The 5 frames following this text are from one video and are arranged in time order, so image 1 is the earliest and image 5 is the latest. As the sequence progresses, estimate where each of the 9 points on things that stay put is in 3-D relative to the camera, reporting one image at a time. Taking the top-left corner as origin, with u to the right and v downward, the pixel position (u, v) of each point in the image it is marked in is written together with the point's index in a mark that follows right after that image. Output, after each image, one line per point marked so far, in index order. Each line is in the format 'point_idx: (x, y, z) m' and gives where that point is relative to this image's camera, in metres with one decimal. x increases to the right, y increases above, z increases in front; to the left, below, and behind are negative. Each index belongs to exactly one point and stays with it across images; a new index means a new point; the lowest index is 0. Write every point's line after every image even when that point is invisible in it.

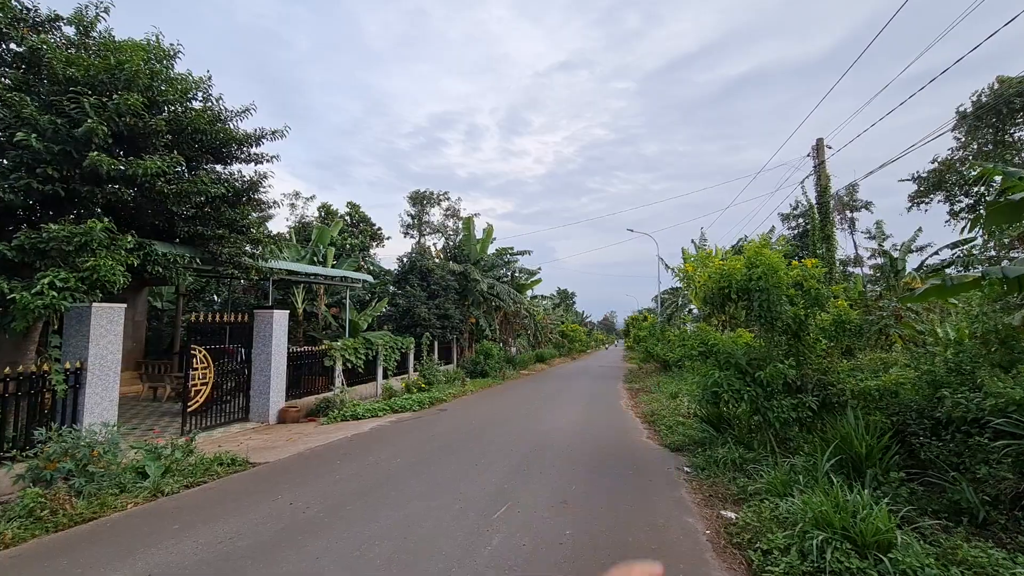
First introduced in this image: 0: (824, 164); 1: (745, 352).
0: (+7.5, +3.0, +12.0) m
1: (+2.7, -0.8, +5.8) m
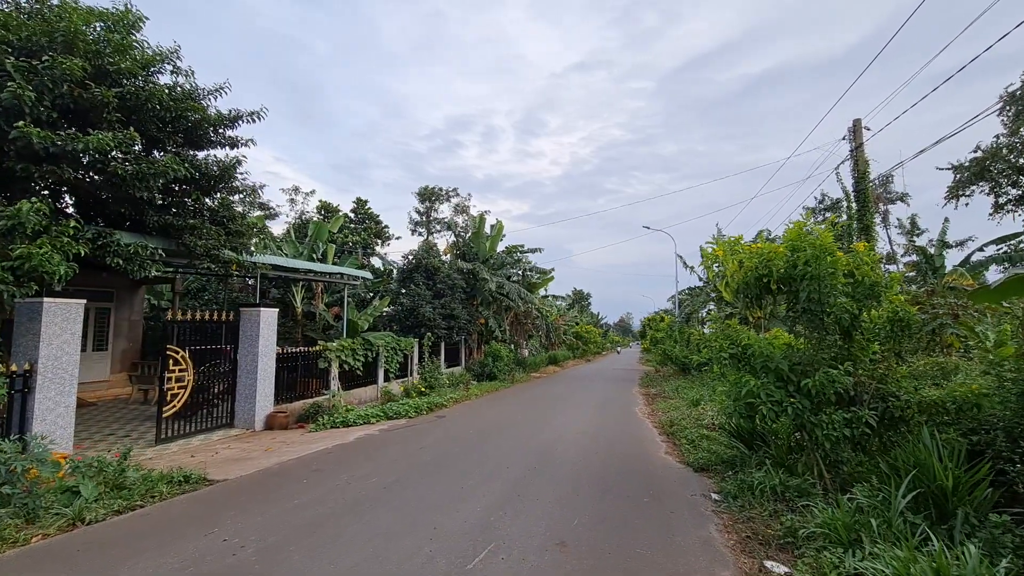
0: (+7.6, +3.0, +10.9) m
1: (+2.7, -0.7, +4.8) m
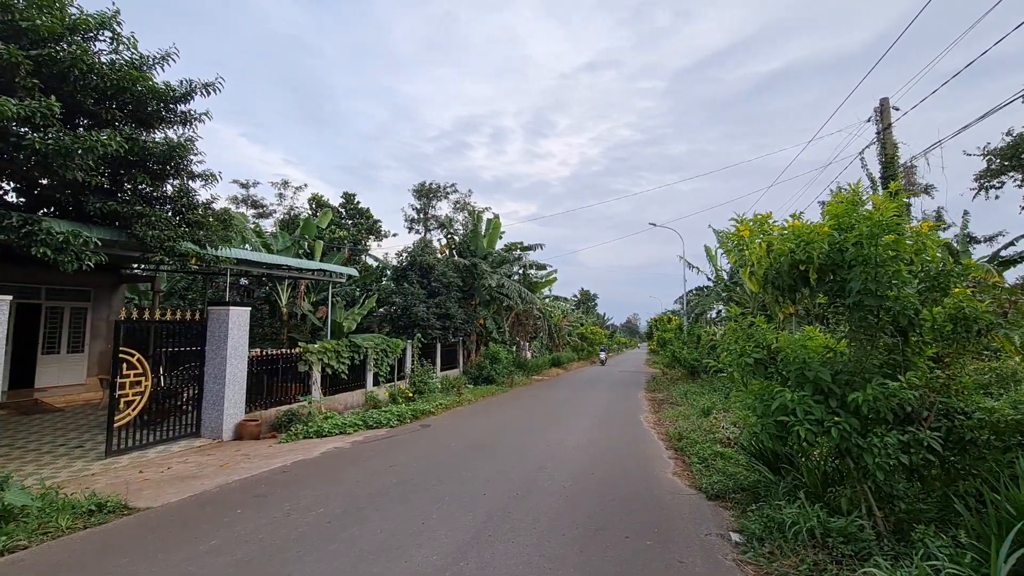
0: (+7.5, +3.1, +9.8) m
1: (+2.4, -0.6, +3.9) m
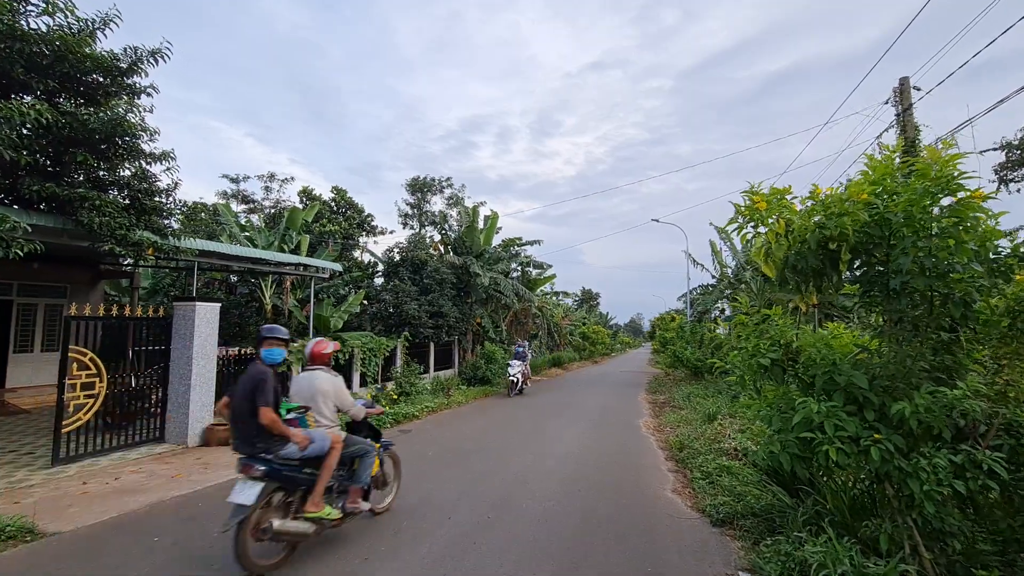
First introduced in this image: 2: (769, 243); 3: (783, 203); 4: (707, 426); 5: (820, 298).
0: (+7.3, +3.2, +9.1) m
1: (+2.2, -0.5, +3.1) m
2: (+1.8, +0.3, +3.5) m
3: (+1.8, +0.6, +3.4) m
4: (+3.0, -2.1, +7.6) m
5: (+2.2, -0.1, +3.5) m
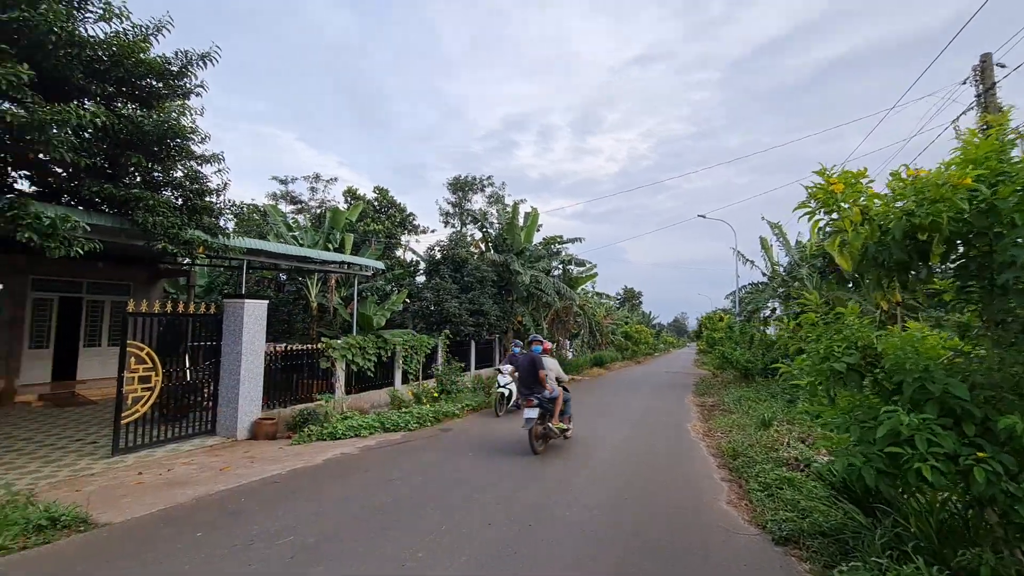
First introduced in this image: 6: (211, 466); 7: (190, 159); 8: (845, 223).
0: (+8.0, +3.3, +8.2) m
1: (+2.4, -0.5, +2.8) m
2: (+2.1, +0.3, +3.1) m
3: (+2.1, +0.6, +3.0) m
4: (+3.6, -2.1, +7.2) m
5: (+2.4, 0.0, +3.1) m
6: (-4.1, -2.4, +6.8) m
7: (-4.7, +1.8, +7.2) m
8: (+2.0, +0.4, +3.1) m
